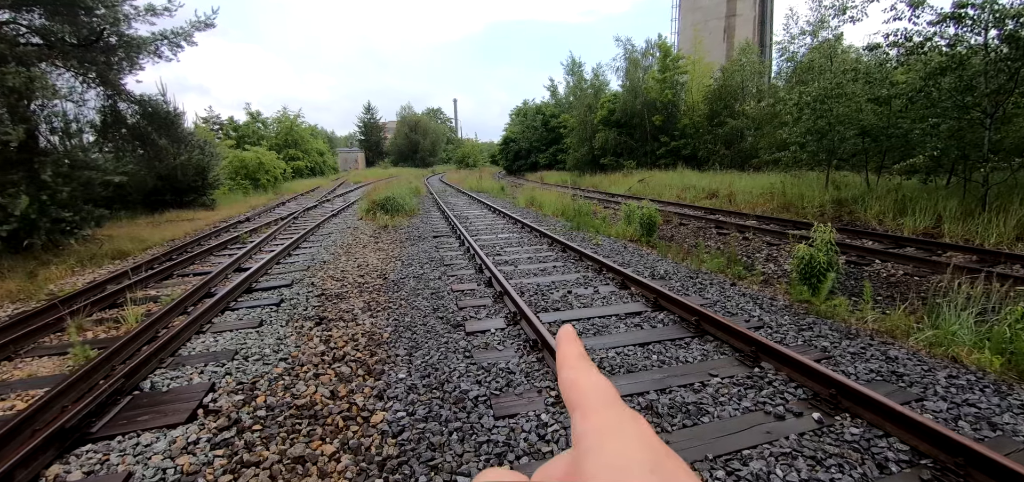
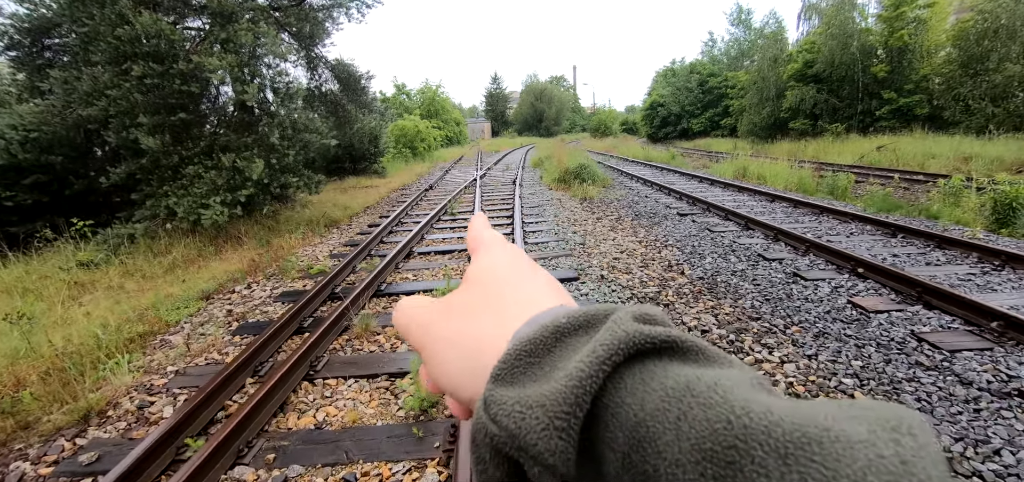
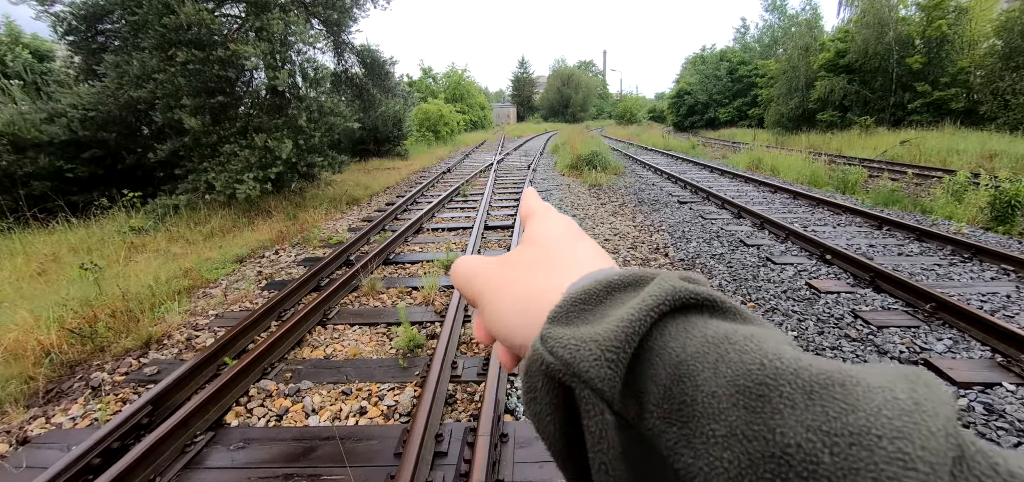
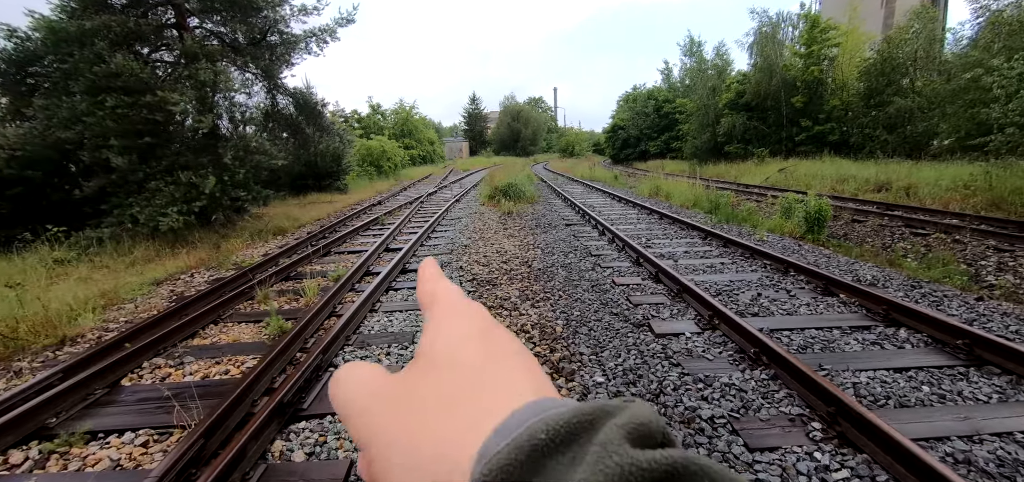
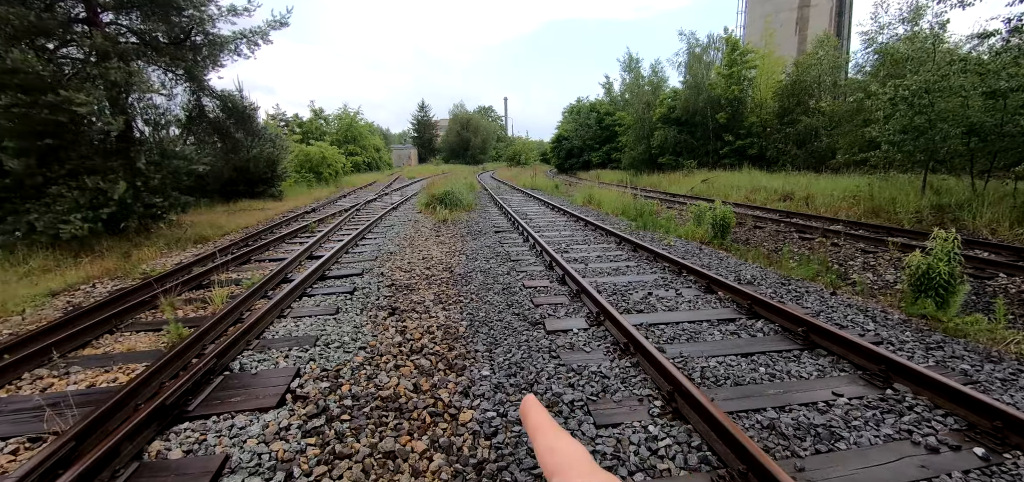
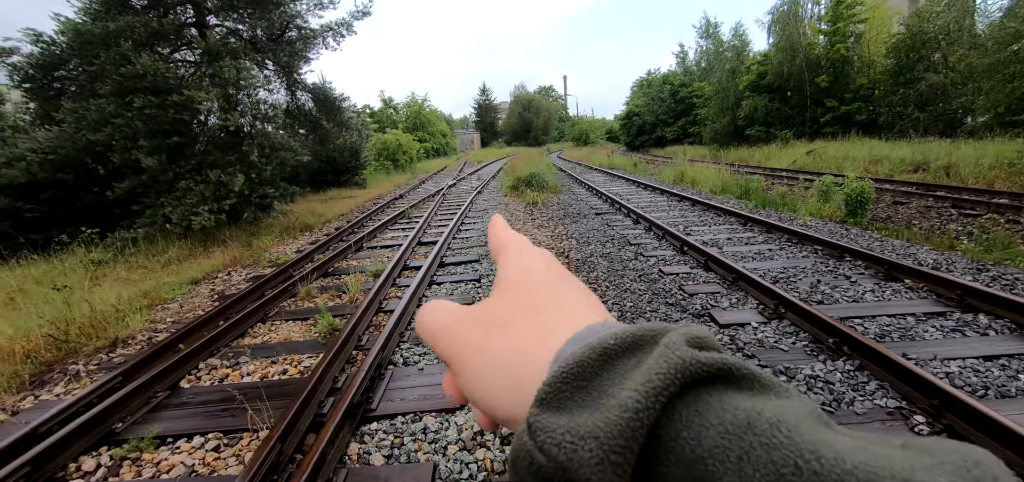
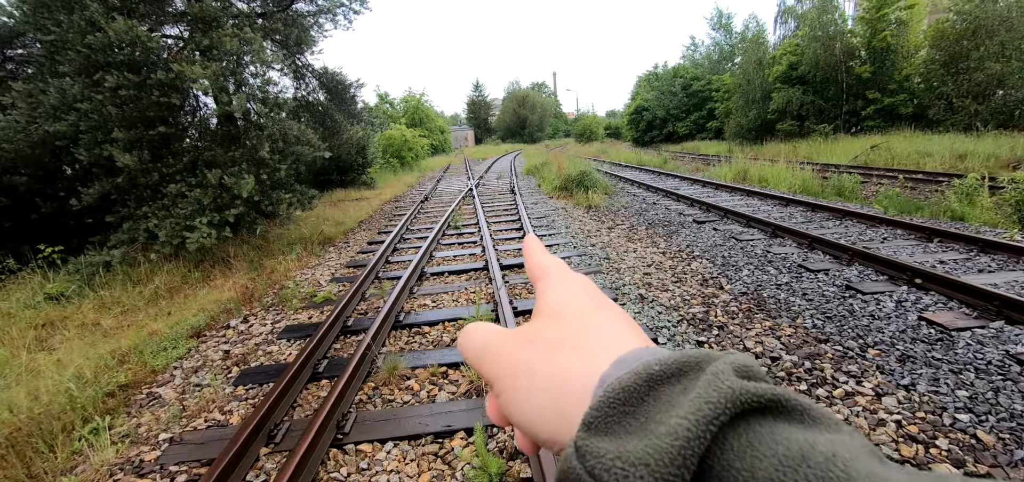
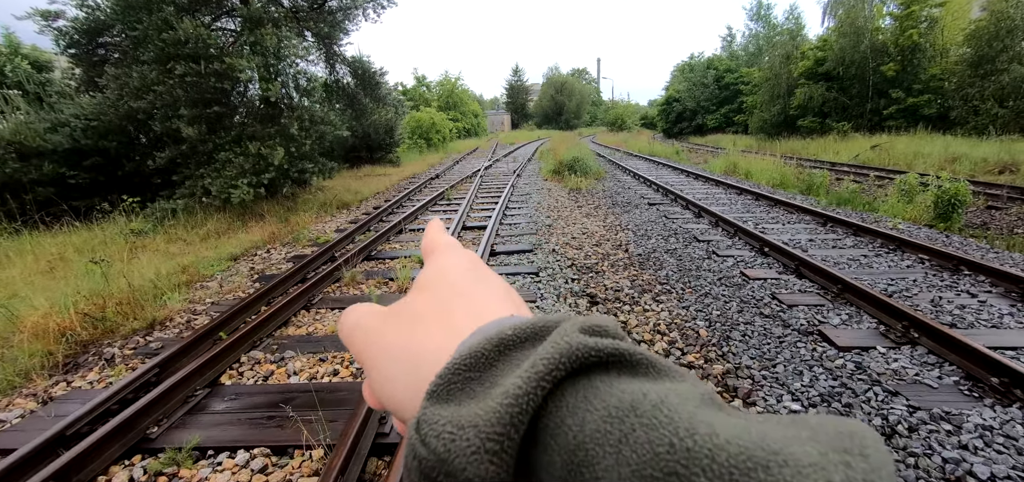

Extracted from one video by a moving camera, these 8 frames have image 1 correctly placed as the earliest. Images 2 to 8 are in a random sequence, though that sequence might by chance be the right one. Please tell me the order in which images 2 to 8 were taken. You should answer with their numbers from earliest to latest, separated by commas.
5, 4, 6, 8, 3, 2, 7
